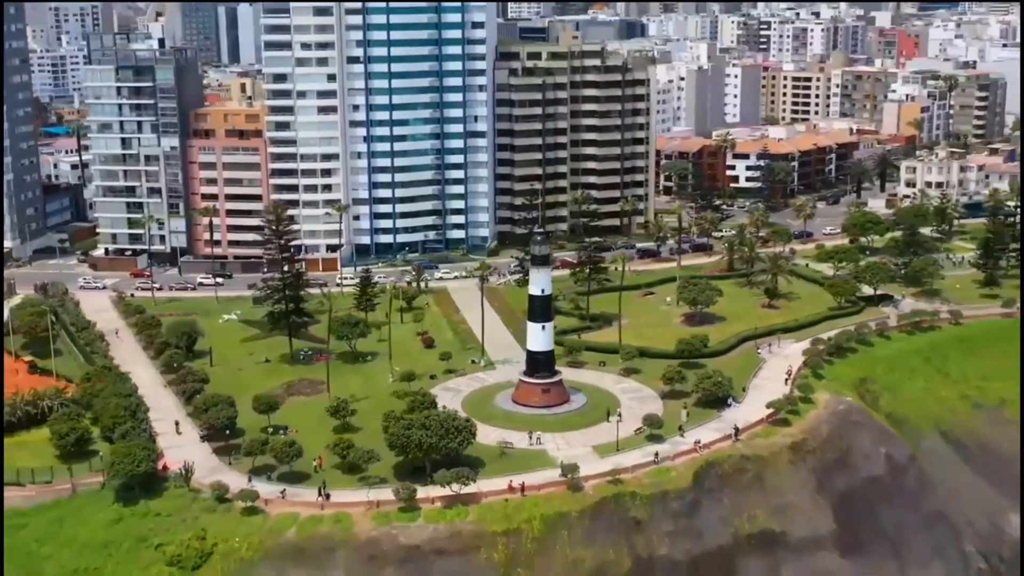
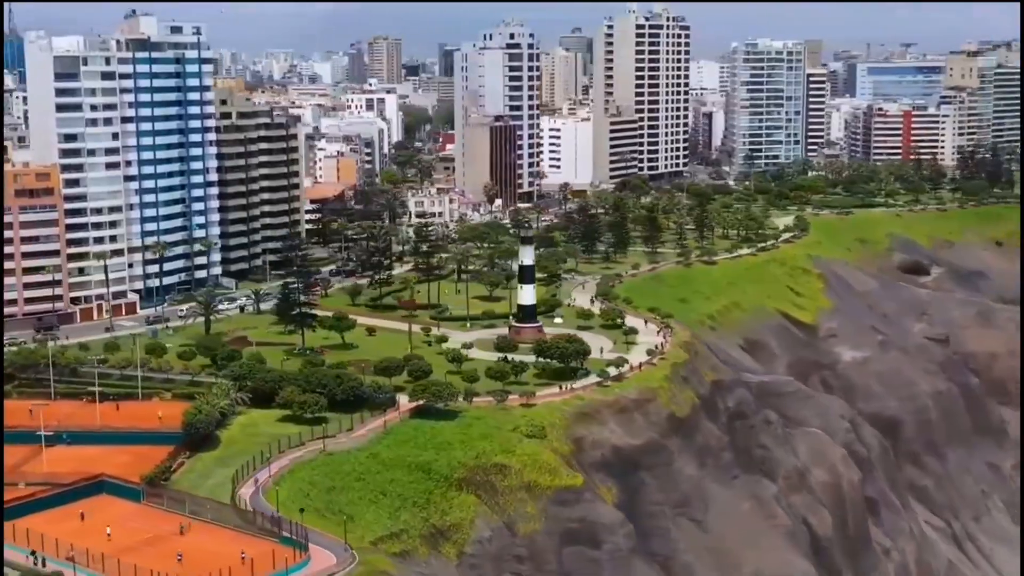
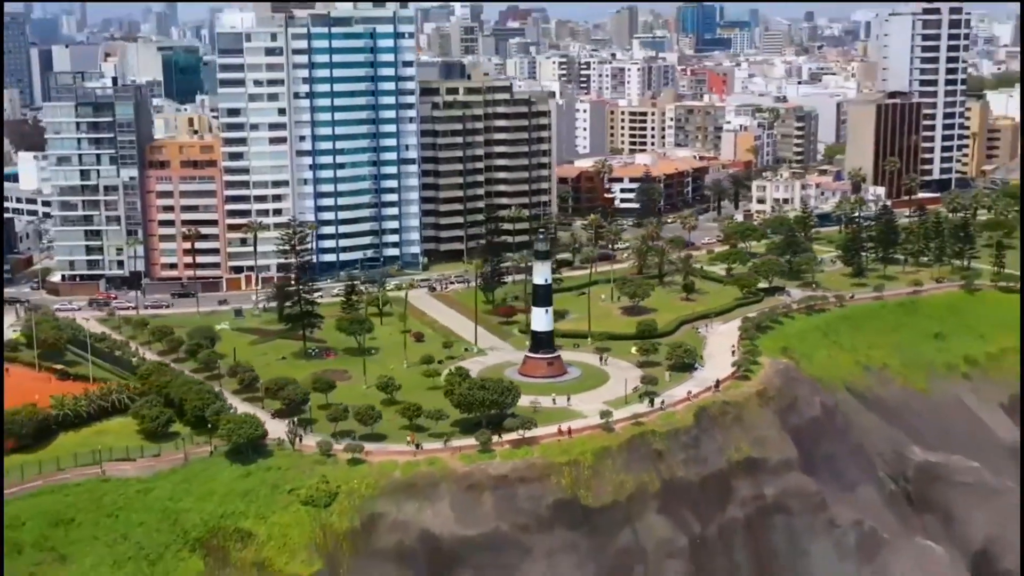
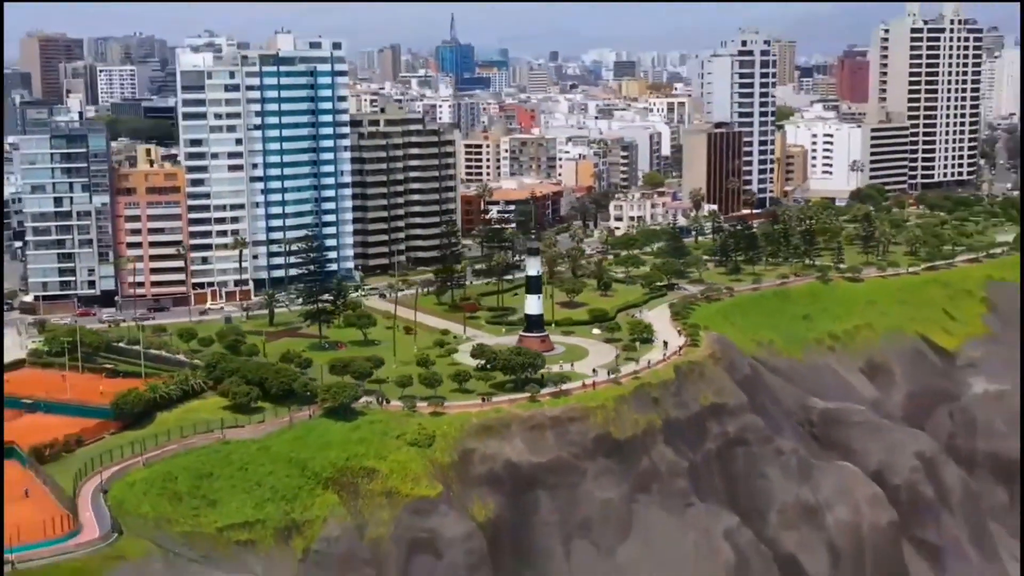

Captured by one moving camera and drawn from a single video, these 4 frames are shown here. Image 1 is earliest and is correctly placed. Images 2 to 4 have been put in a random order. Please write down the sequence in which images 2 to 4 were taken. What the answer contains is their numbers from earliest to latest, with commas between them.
3, 4, 2
